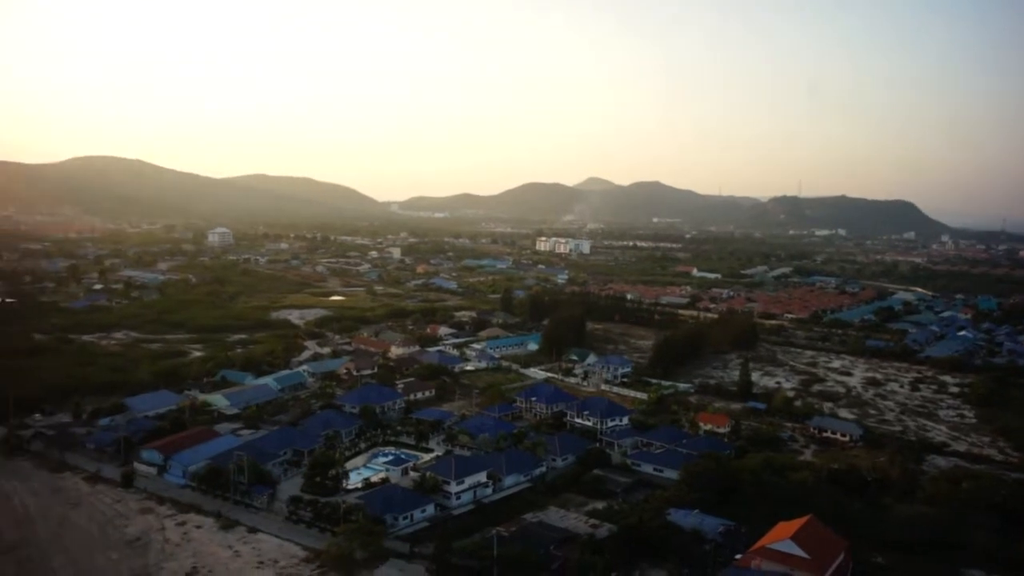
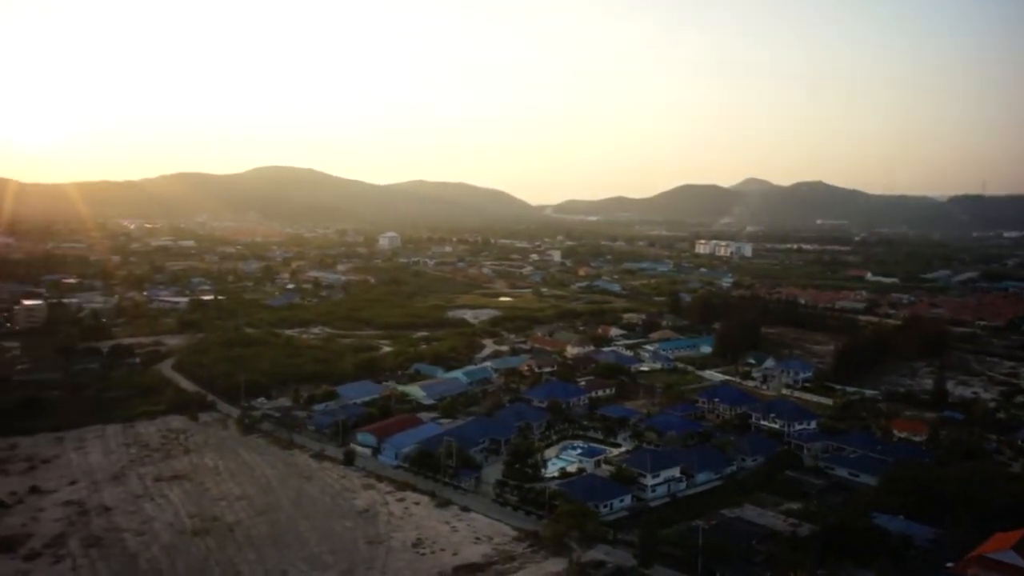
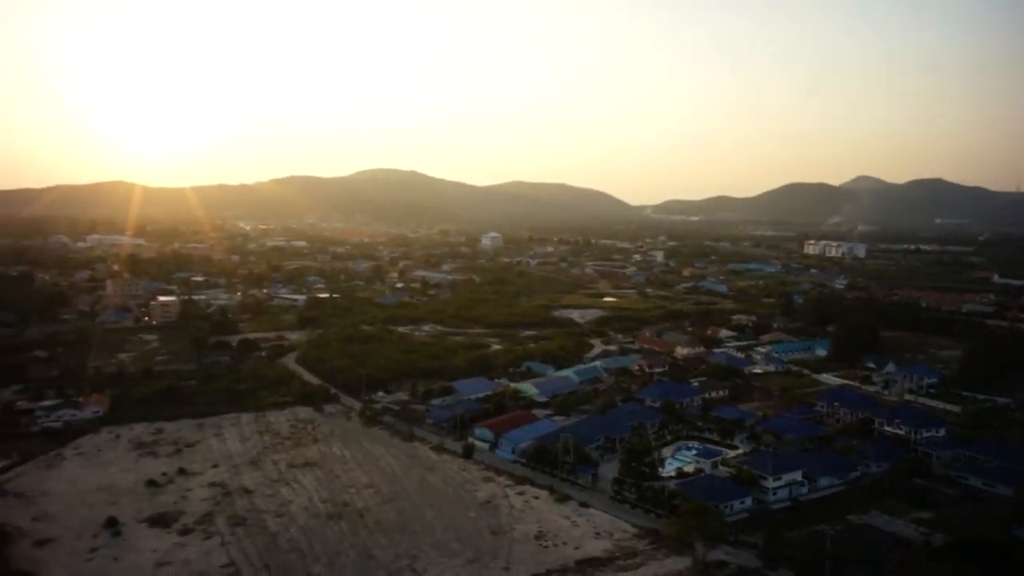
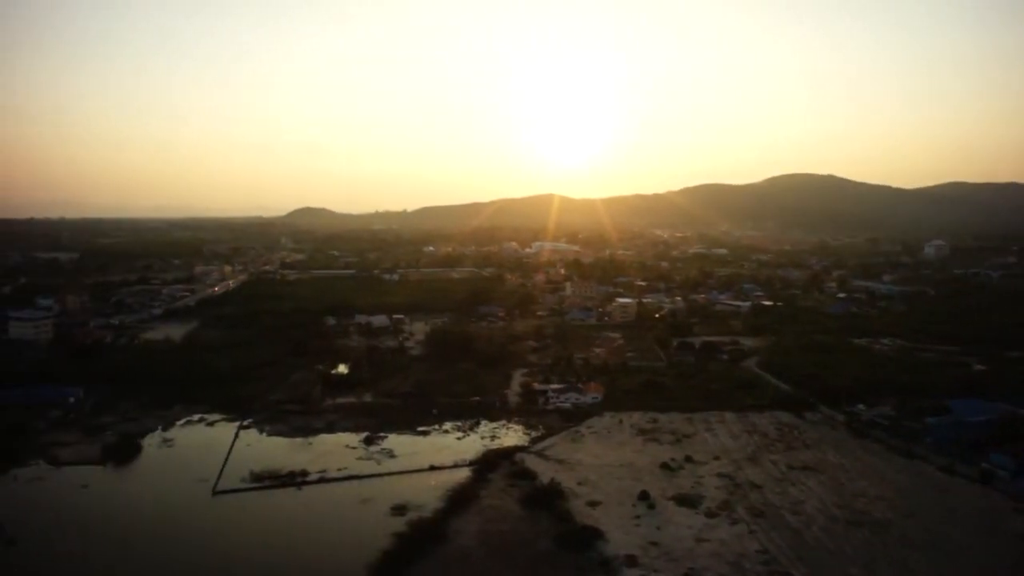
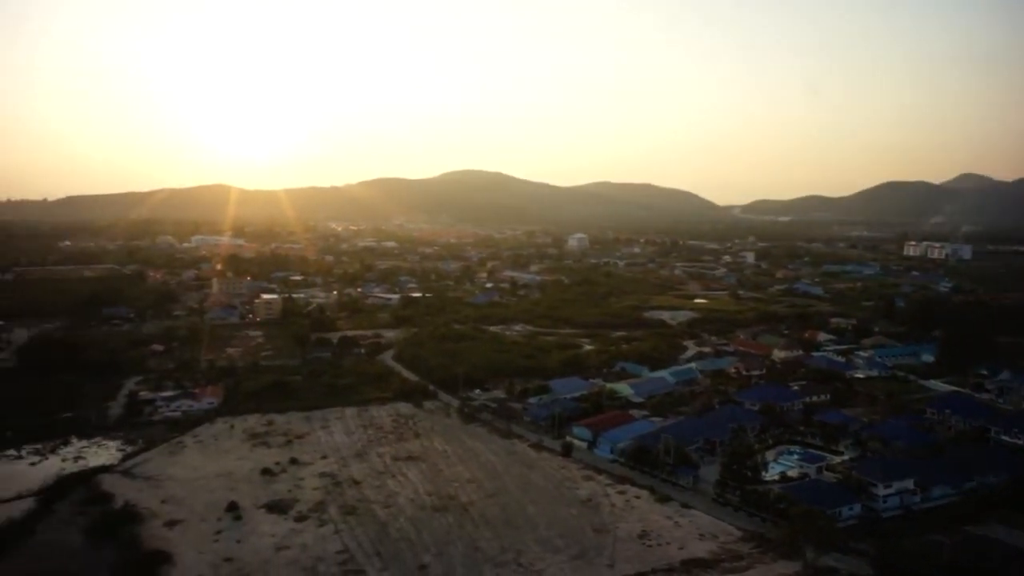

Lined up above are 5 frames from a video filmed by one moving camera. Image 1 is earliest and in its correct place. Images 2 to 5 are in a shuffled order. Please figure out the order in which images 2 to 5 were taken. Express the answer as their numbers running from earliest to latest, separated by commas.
2, 3, 5, 4
